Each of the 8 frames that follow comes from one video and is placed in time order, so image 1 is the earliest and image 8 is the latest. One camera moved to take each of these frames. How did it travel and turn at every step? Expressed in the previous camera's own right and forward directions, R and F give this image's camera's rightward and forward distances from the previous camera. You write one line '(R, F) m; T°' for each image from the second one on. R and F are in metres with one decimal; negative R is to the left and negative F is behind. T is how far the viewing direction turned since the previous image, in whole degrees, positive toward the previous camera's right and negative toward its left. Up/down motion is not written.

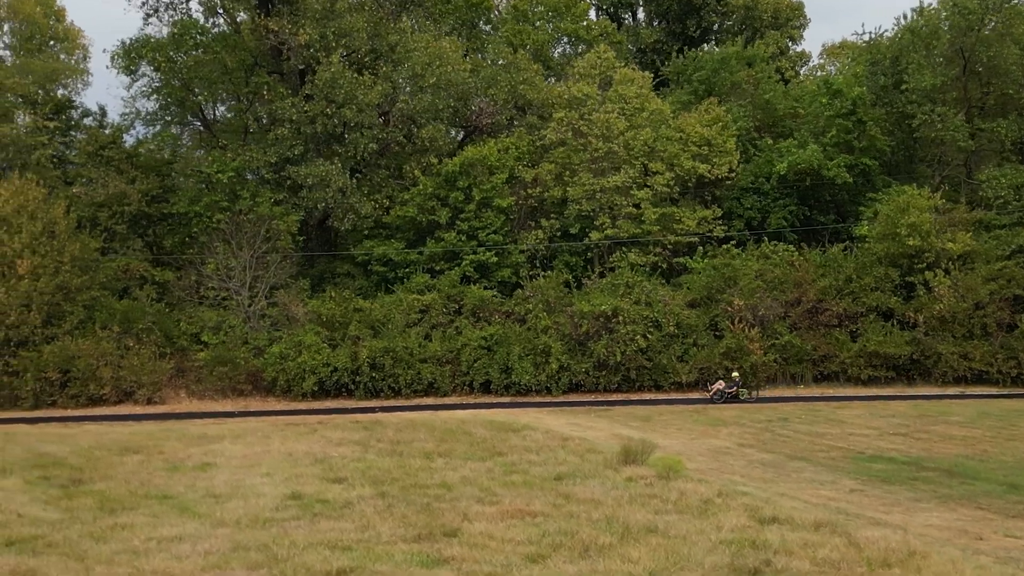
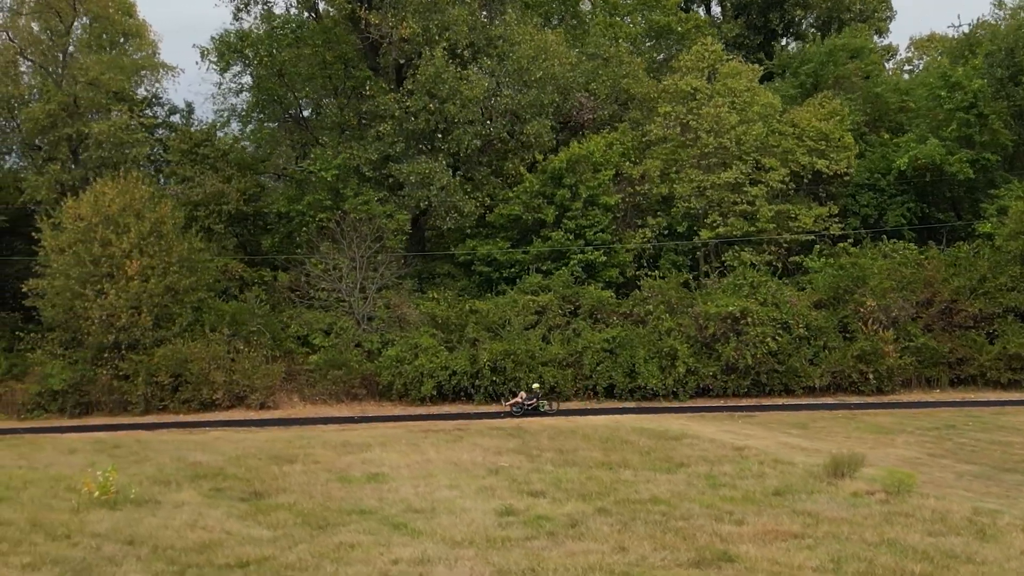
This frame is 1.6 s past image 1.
(-2.3, +0.8) m; -1°
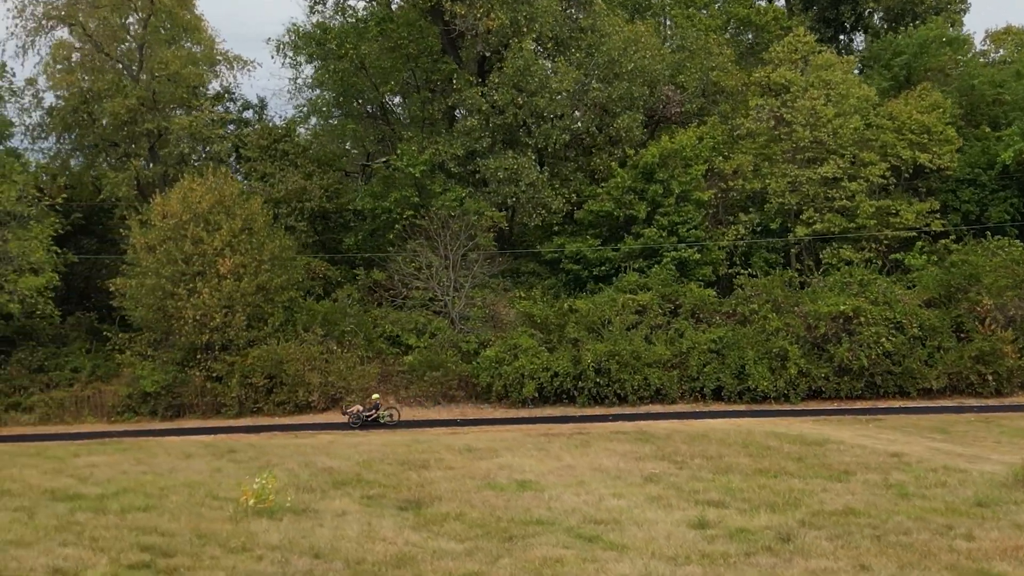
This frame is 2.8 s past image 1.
(-1.8, +0.7) m; -1°
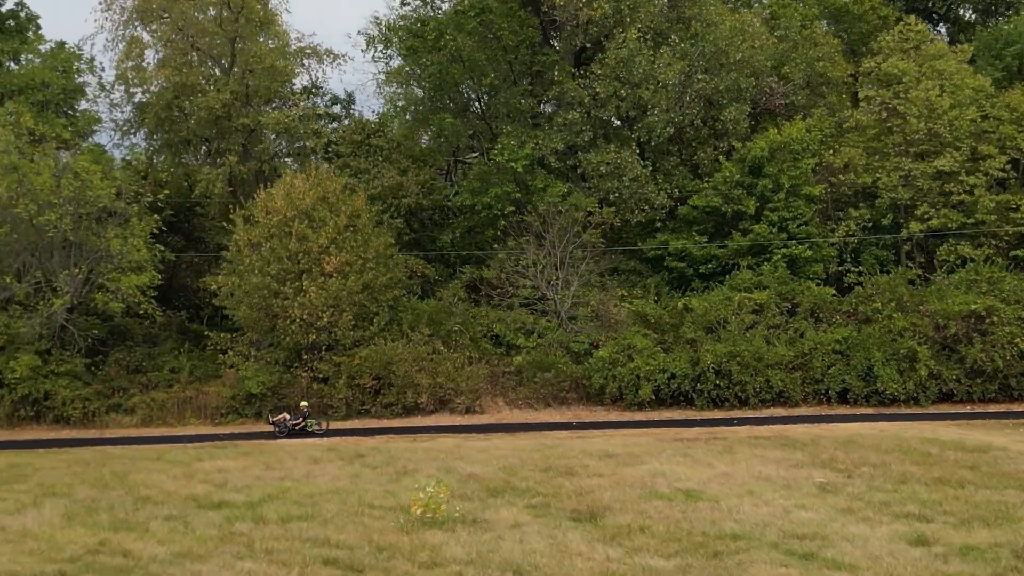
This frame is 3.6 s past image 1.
(-1.6, +0.7) m; -2°
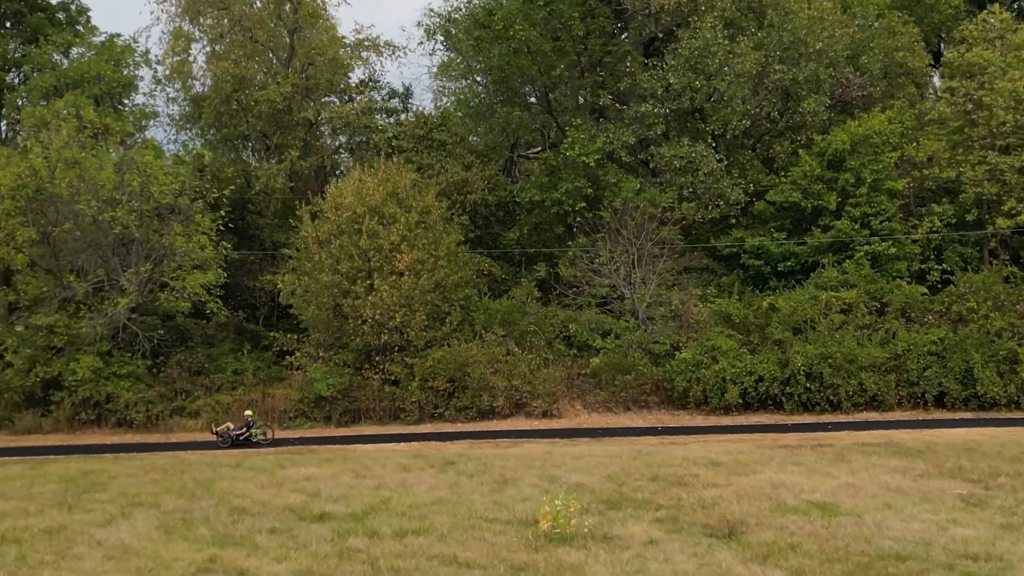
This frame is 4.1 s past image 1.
(-1.2, +0.8) m; -1°
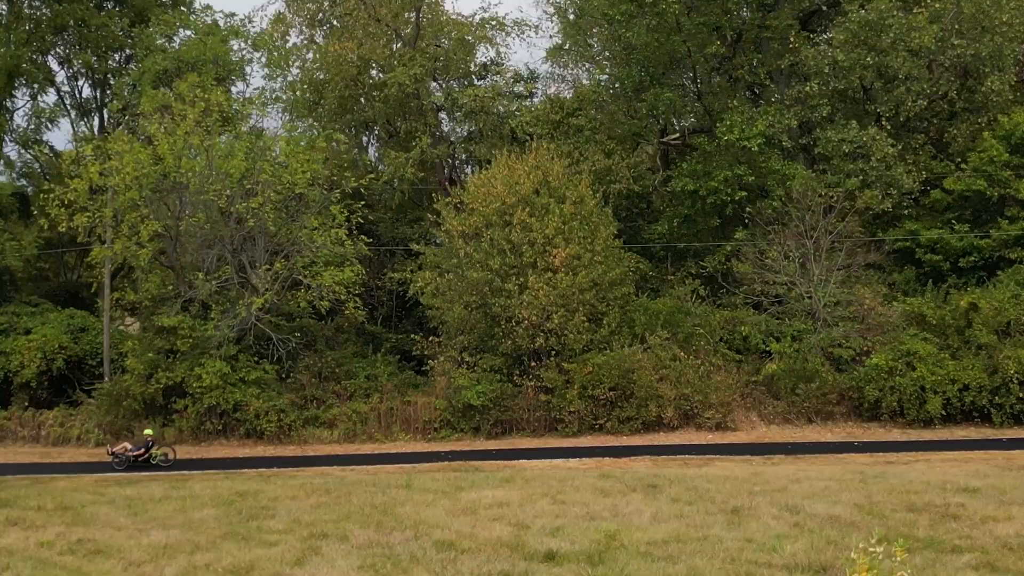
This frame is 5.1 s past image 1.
(-2.1, +2.0) m; -2°
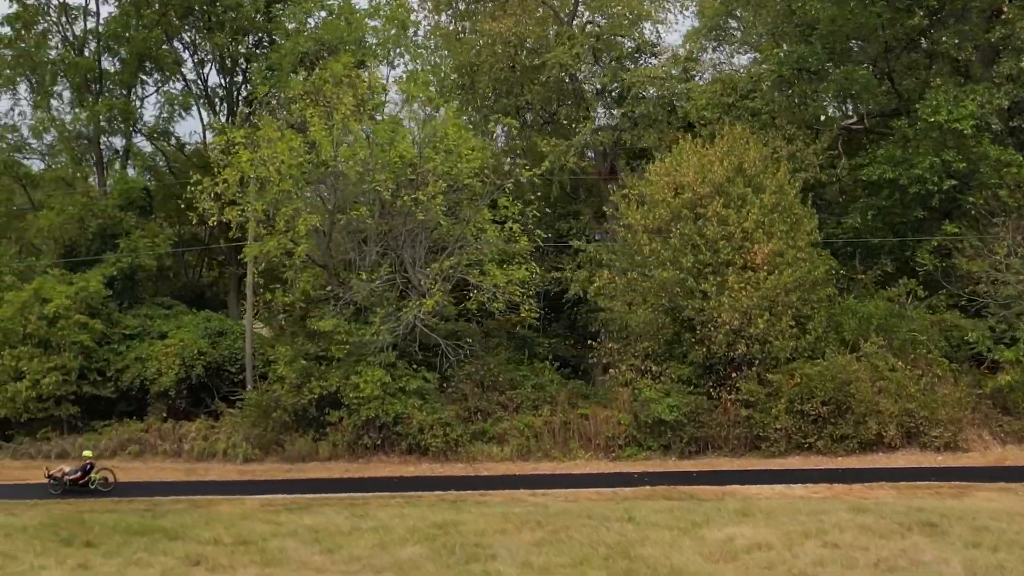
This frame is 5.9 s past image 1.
(-2.0, +2.0) m; -3°
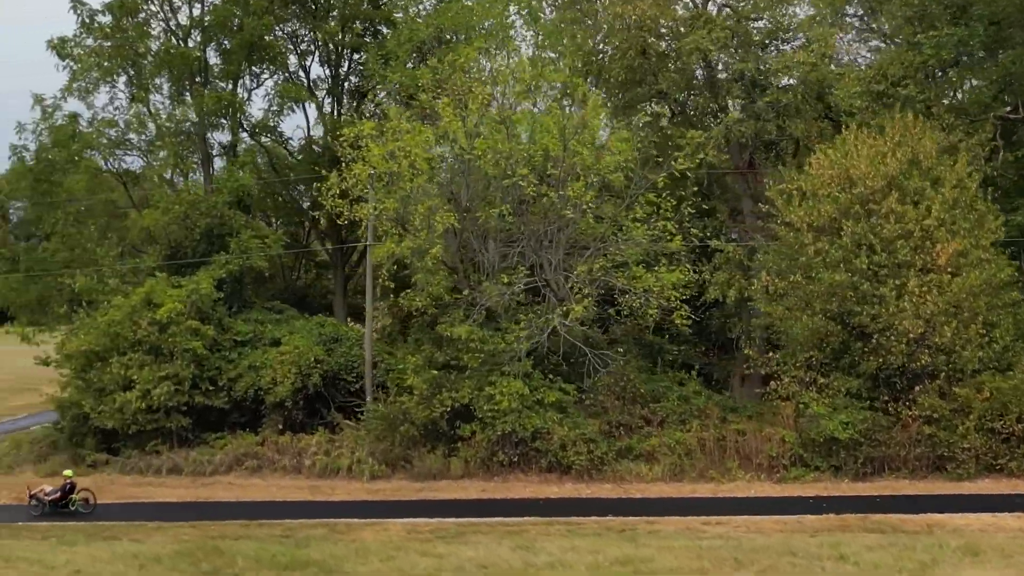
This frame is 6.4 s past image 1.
(-1.5, +1.4) m; -2°
